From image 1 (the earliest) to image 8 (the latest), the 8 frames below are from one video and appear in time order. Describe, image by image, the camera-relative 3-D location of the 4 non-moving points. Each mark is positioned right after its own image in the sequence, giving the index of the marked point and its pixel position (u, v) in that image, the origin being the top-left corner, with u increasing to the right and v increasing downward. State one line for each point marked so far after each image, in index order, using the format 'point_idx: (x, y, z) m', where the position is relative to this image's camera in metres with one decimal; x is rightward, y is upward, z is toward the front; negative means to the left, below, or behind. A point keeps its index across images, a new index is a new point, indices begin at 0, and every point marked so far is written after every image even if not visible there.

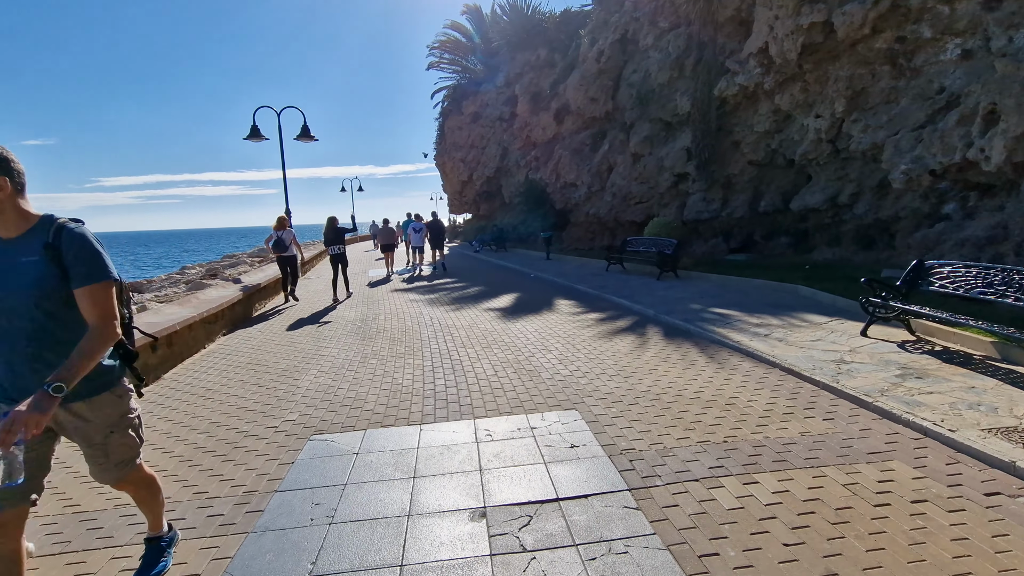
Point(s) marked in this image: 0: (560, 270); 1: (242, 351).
0: (+1.4, +0.6, +15.7) m
1: (-4.1, -0.9, +7.9) m
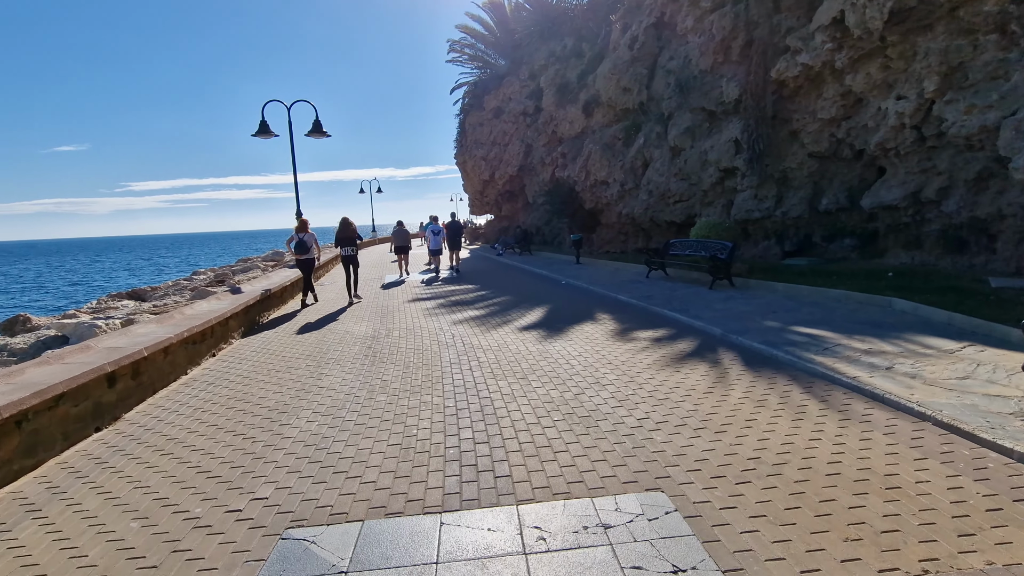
0: (+2.2, +0.4, +14.2) m
1: (-3.6, -1.1, +6.7) m
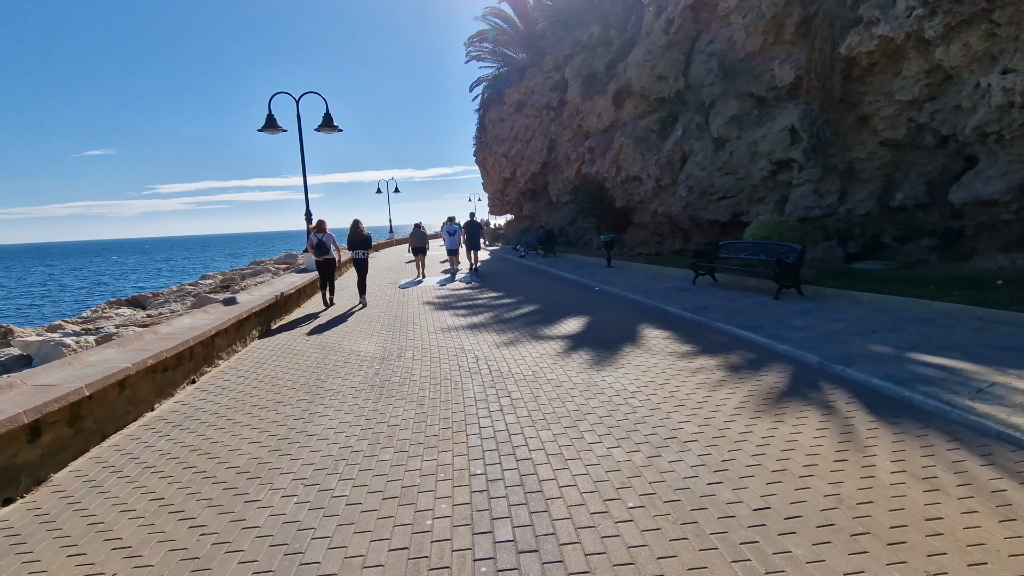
0: (+2.9, +0.2, +12.7) m
1: (-3.2, -1.3, +5.4) m
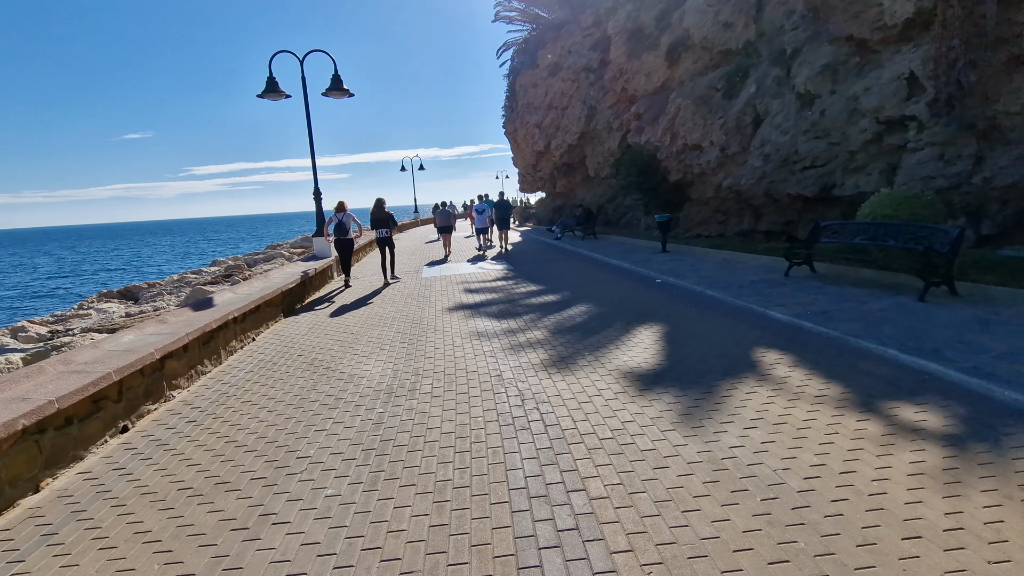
0: (+3.7, +0.4, +10.4) m
1: (-2.7, -1.4, +3.5) m
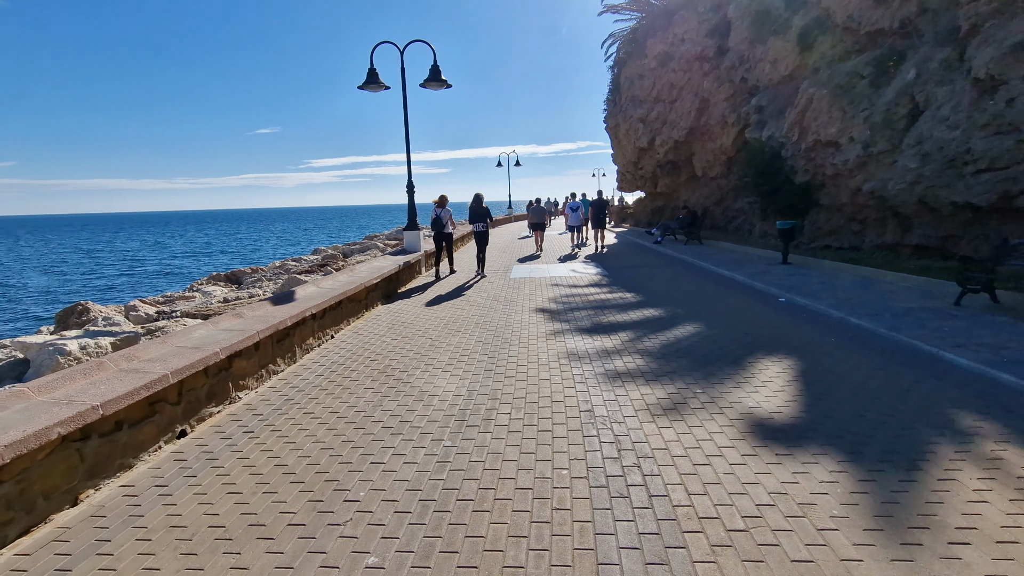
0: (+5.4, 0.0, +8.8) m
1: (-2.2, -1.4, +3.0) m
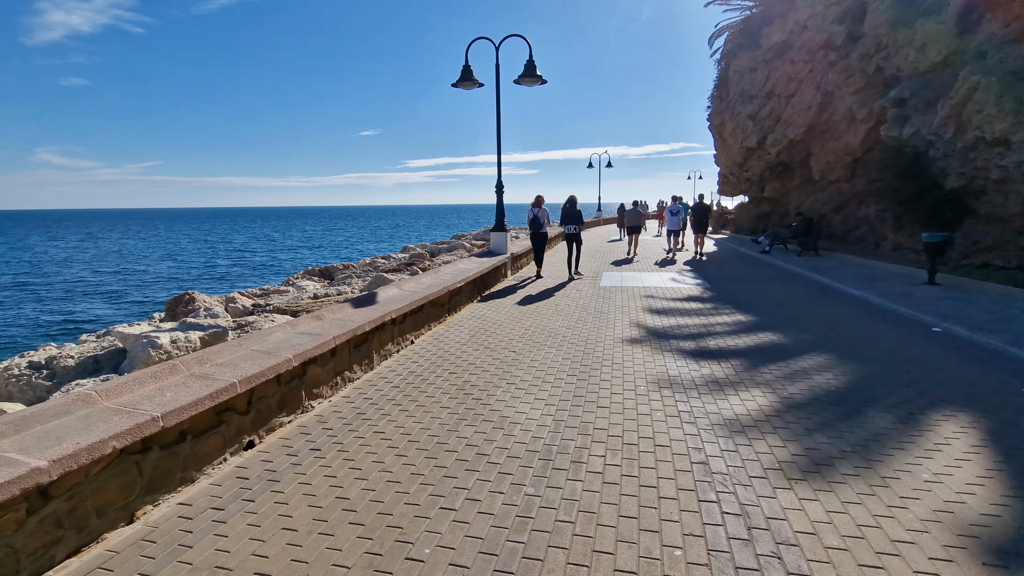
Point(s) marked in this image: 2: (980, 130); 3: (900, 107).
0: (+6.7, -0.4, +7.1) m
1: (-1.8, -1.5, +2.7) m
2: (+9.8, +3.3, +10.8) m
3: (+10.1, +4.7, +13.4) m
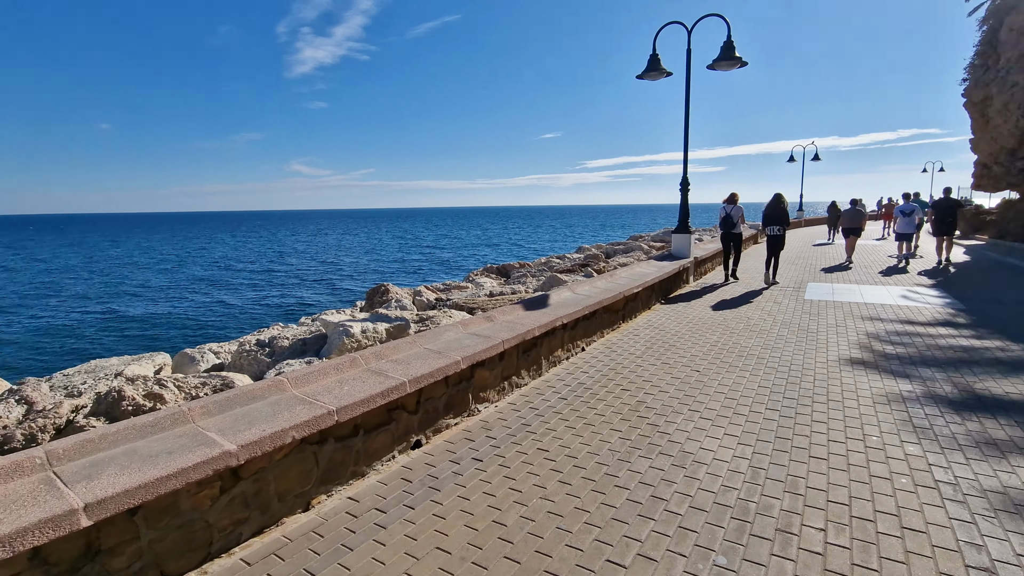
0: (+8.6, -0.9, +4.1) m
1: (-0.9, -1.5, +2.7) m
2: (+12.8, +2.7, +6.5) m
3: (+14.0, +4.0, +8.9) m
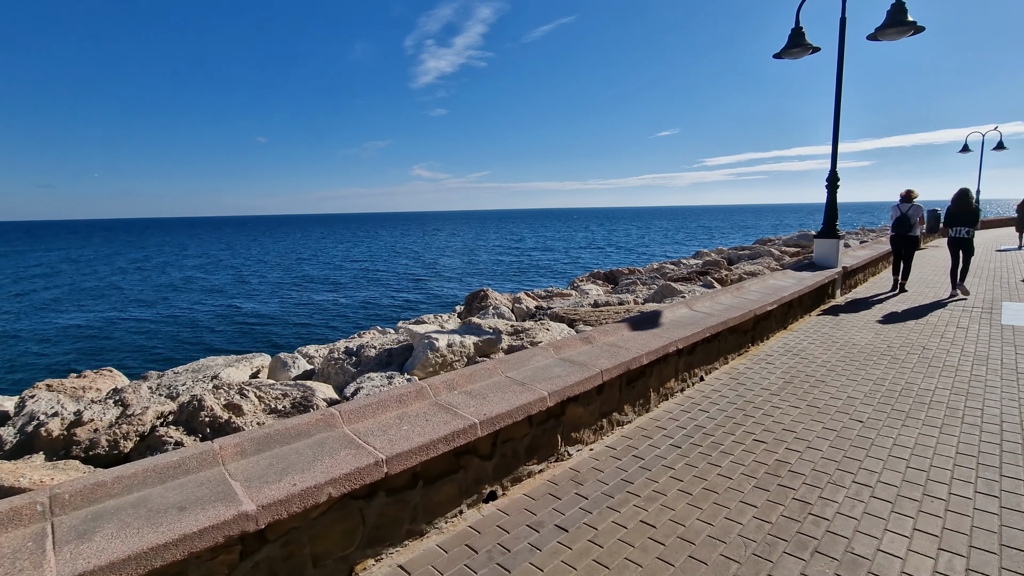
0: (+9.0, -1.2, +1.4) m
1: (-0.6, -1.6, +2.1) m
2: (+13.7, +2.2, +2.9) m
3: (+15.5, +3.5, +5.0) m
